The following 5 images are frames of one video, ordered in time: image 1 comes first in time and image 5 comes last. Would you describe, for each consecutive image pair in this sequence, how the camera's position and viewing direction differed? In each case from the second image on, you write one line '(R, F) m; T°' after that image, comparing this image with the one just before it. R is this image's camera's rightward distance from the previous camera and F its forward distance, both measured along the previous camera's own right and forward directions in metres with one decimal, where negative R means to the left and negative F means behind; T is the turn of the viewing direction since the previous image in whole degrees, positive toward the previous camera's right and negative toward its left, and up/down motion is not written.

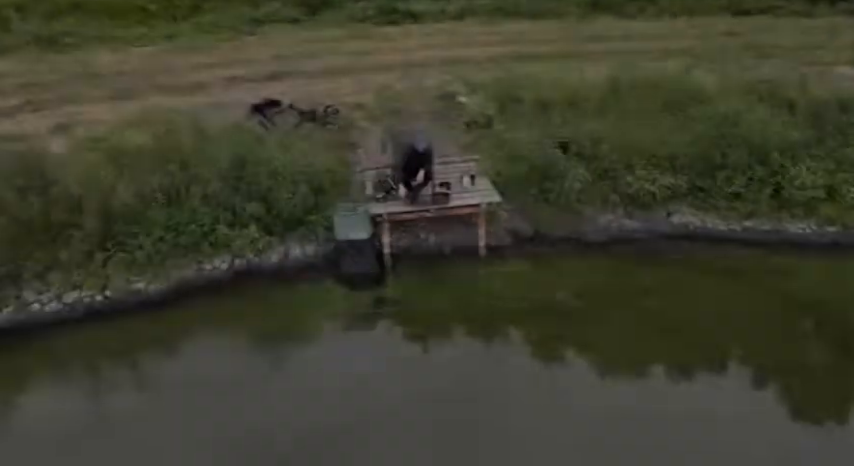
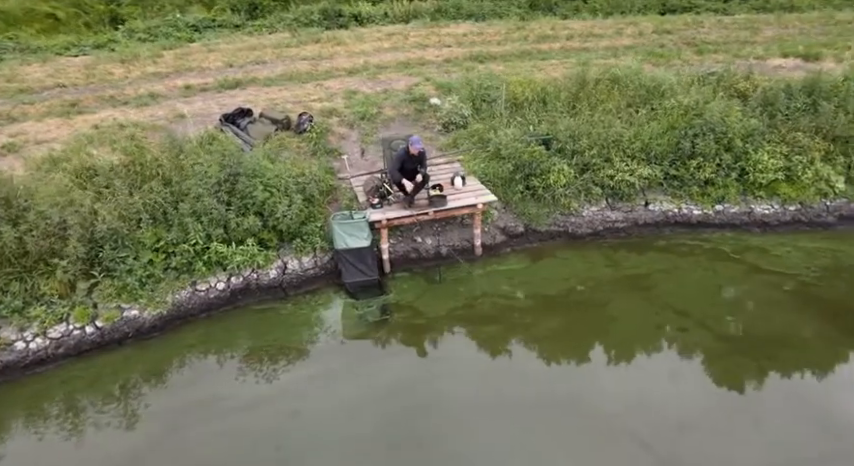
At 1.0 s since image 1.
(-1.3, +0.1) m; +8°
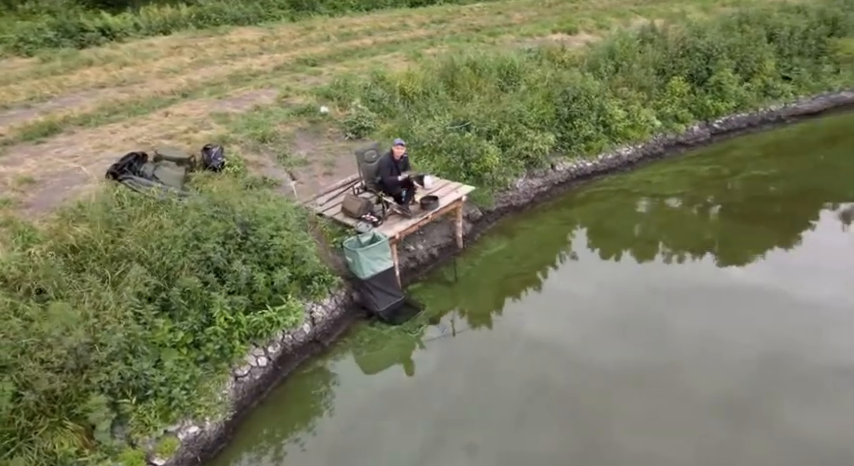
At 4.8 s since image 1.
(-4.8, +1.5) m; +30°
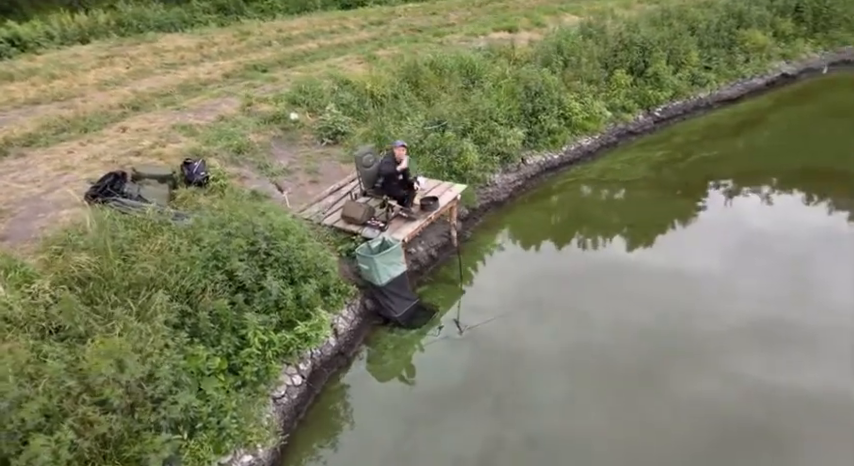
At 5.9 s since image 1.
(-1.5, +0.1) m; +9°
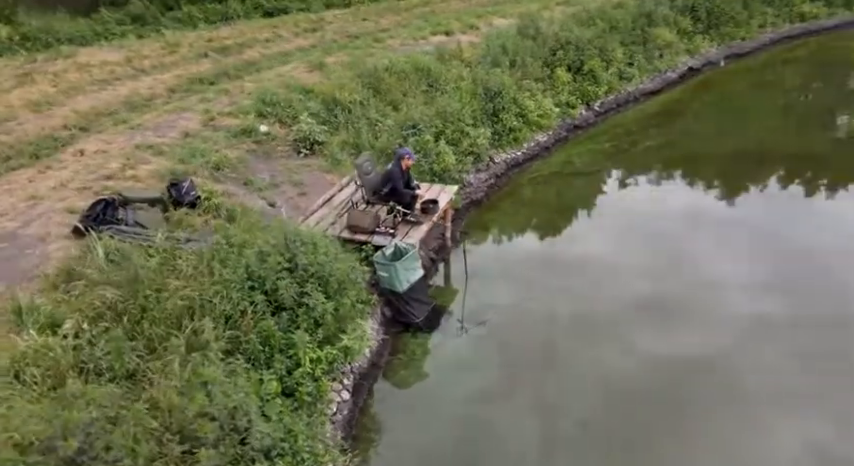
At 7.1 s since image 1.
(-1.6, +0.1) m; +9°
